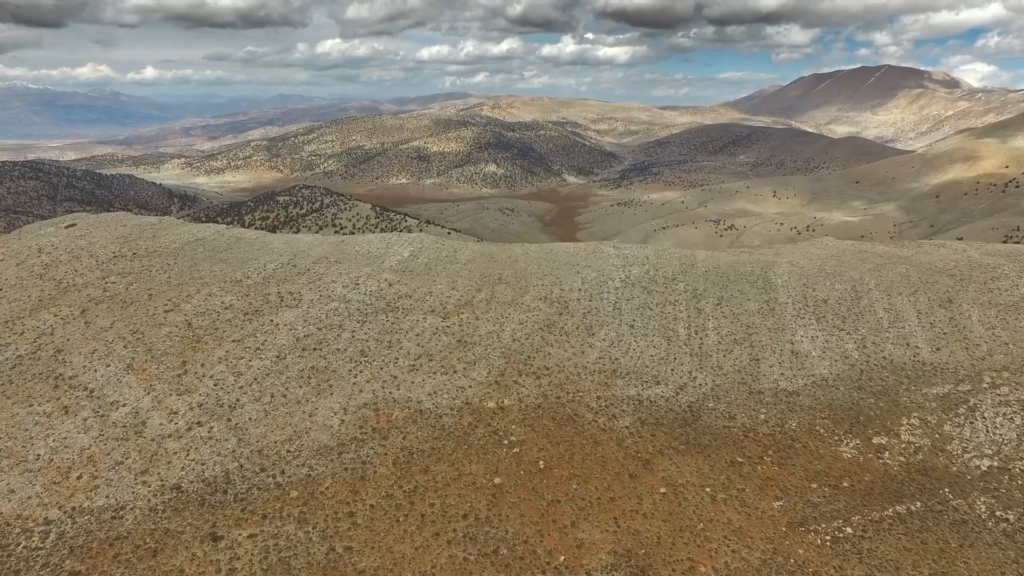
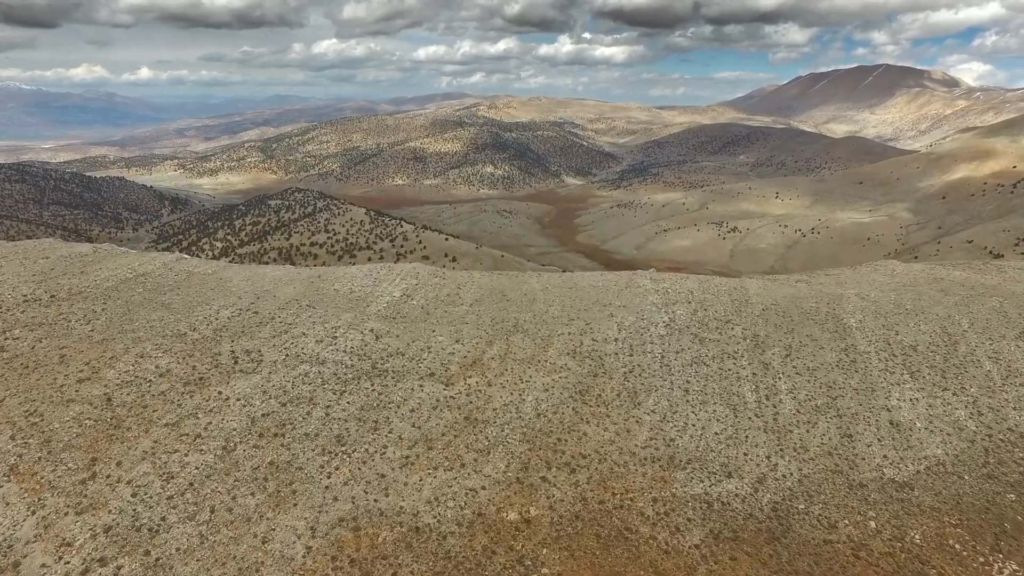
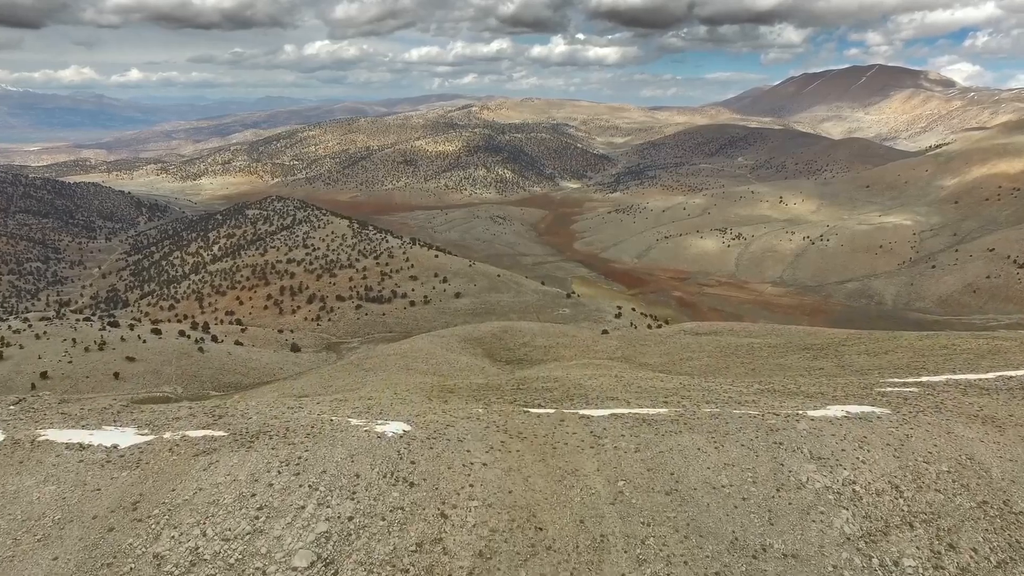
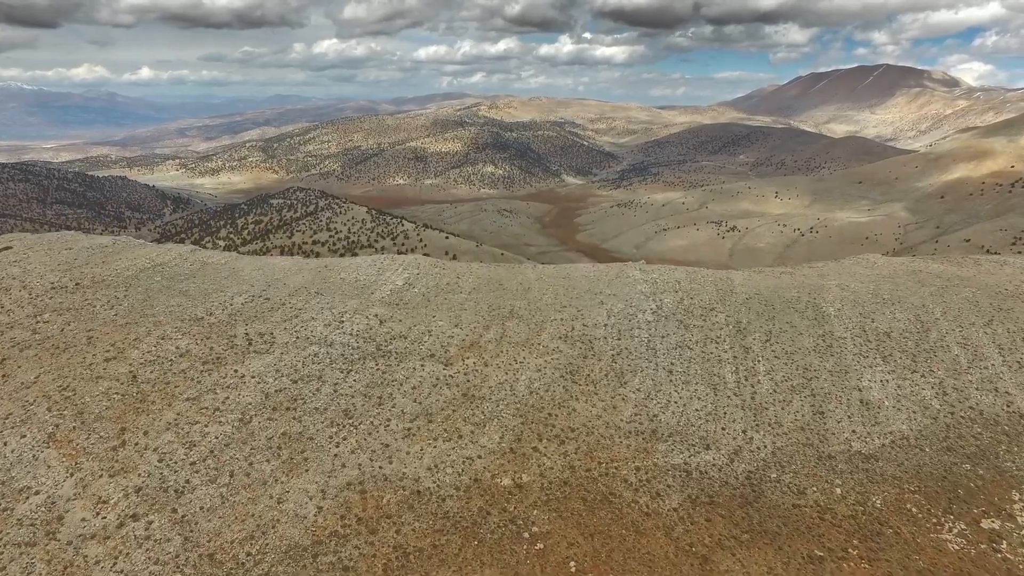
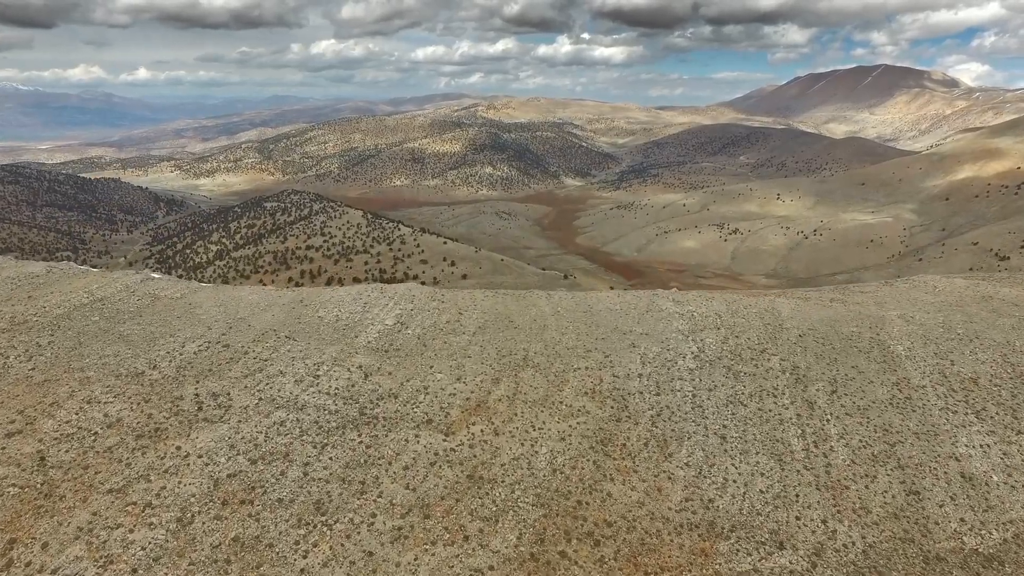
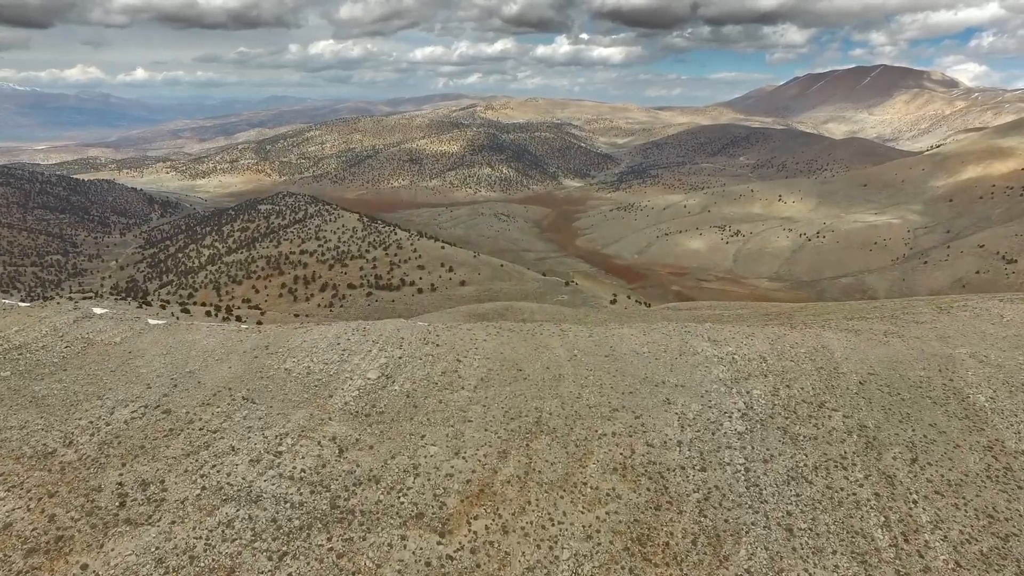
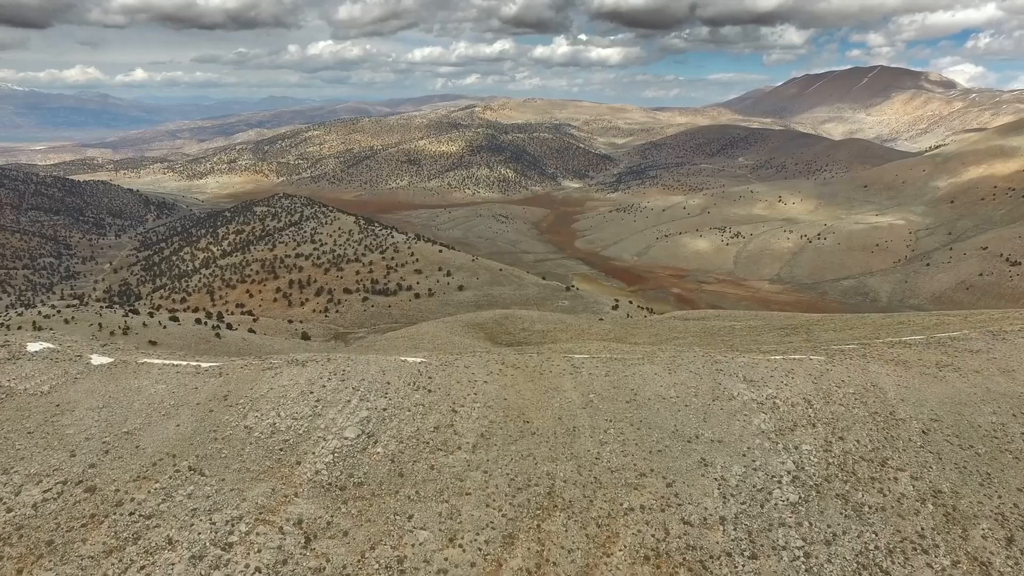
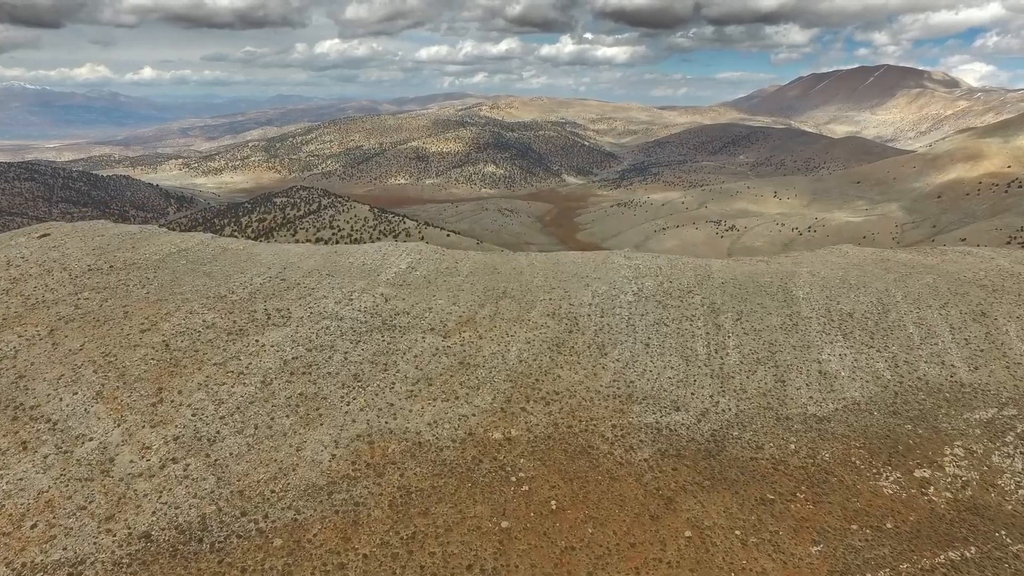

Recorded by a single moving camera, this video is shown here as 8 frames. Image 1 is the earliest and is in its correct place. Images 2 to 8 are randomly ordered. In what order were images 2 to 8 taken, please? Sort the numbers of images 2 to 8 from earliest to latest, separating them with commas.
8, 4, 2, 5, 6, 7, 3
